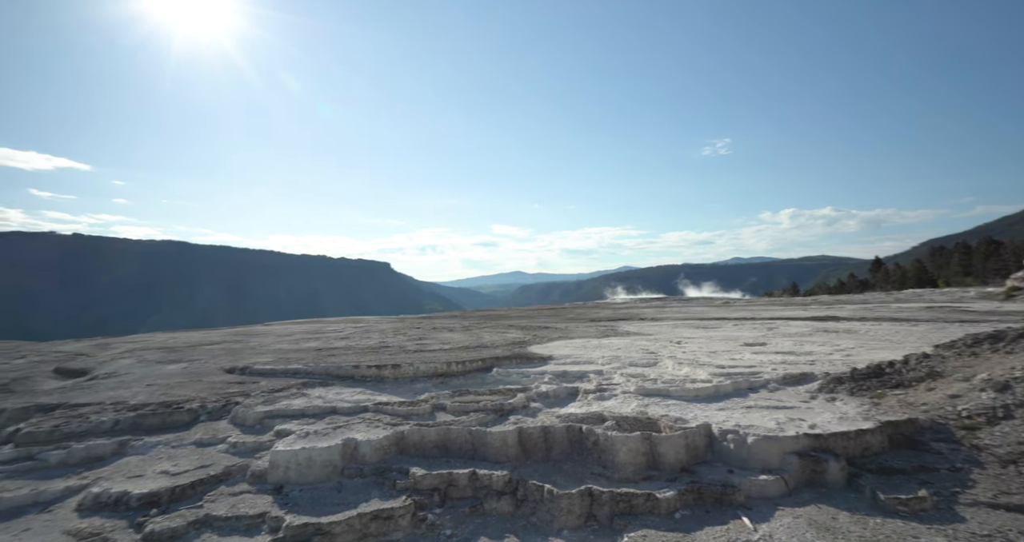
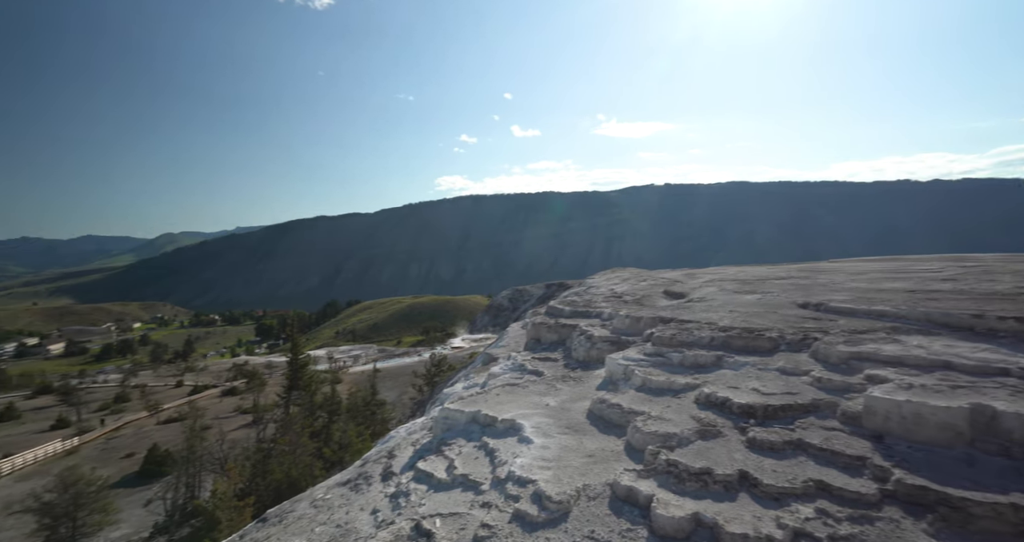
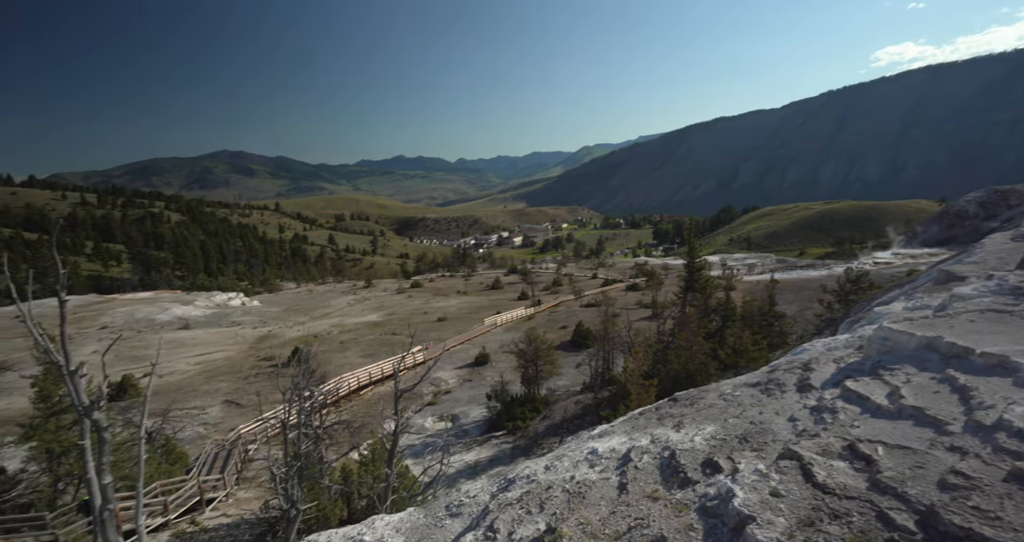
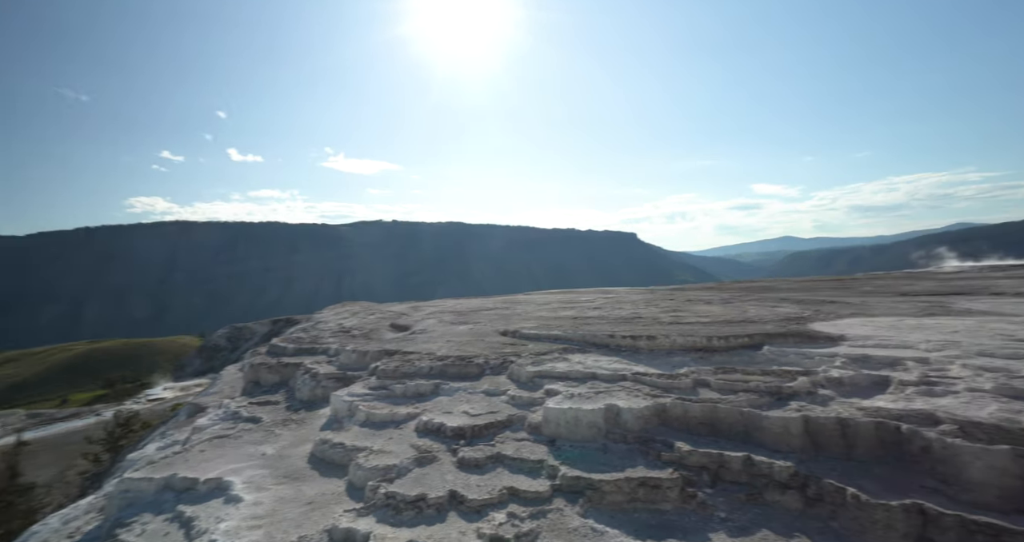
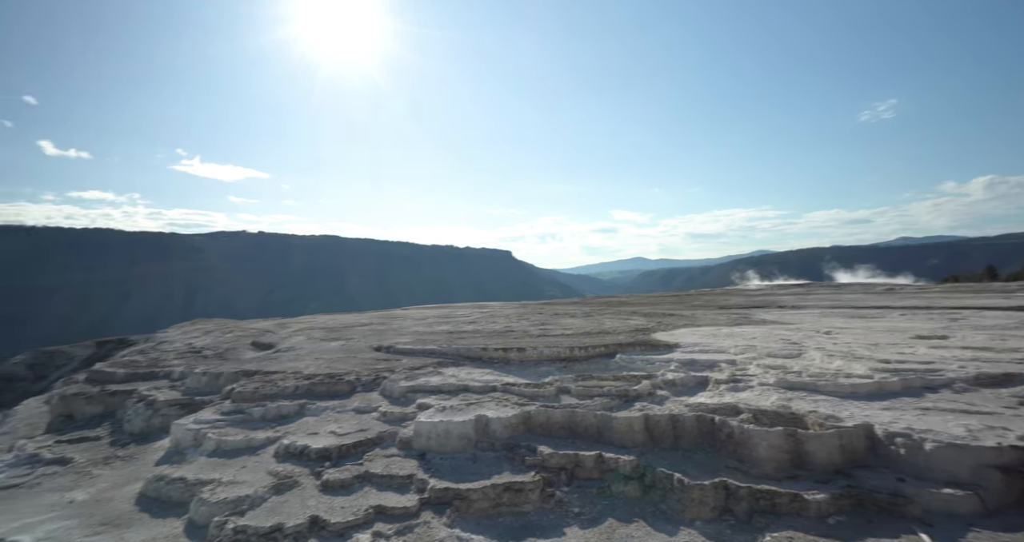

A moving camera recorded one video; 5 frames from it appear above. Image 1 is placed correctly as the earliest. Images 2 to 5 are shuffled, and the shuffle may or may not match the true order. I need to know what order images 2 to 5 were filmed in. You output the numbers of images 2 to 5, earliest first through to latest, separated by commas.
5, 4, 2, 3
